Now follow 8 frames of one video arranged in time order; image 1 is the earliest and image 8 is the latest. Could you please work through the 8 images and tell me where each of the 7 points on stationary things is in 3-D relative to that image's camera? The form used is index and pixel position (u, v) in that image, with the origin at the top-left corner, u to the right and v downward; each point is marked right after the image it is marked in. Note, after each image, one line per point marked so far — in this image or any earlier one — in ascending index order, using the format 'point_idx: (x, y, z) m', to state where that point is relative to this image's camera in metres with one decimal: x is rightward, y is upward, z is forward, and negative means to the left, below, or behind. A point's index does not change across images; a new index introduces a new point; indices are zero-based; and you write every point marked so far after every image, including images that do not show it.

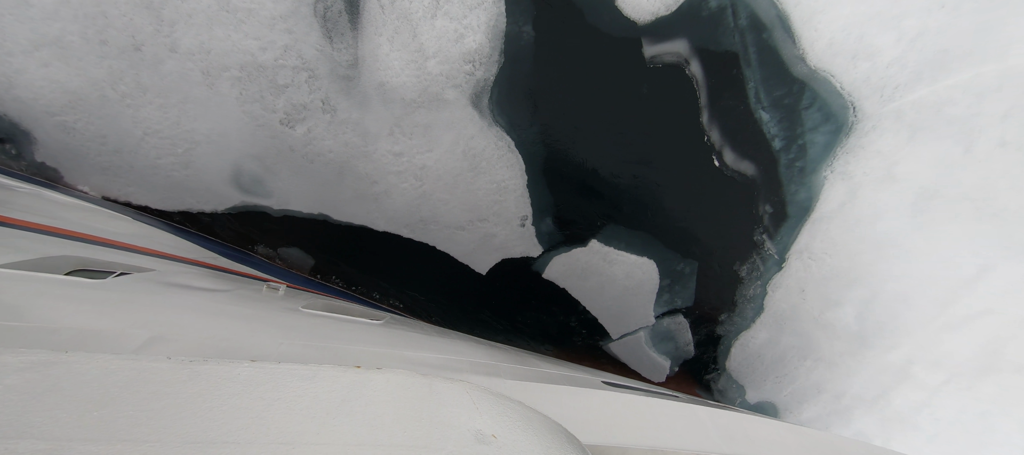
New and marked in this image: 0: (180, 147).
0: (-2.8, +0.7, +3.7) m
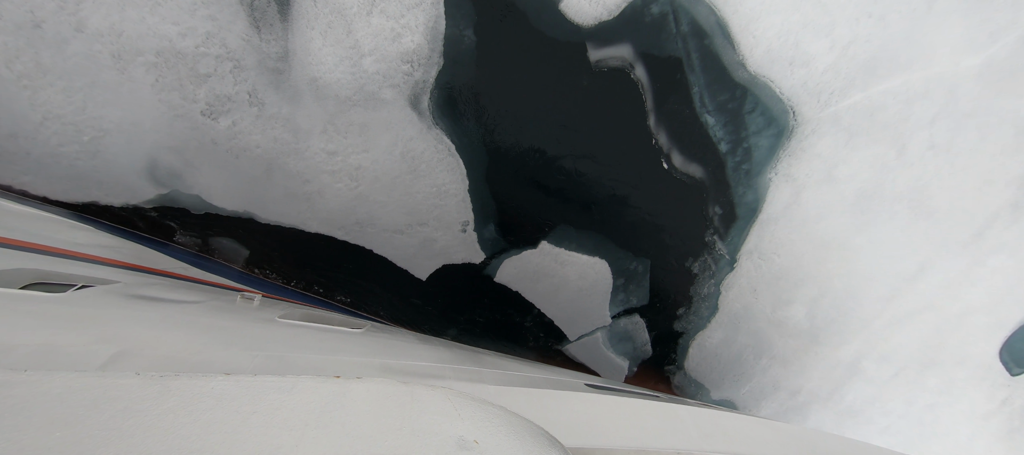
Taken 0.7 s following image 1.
0: (-3.1, +0.7, +3.3) m
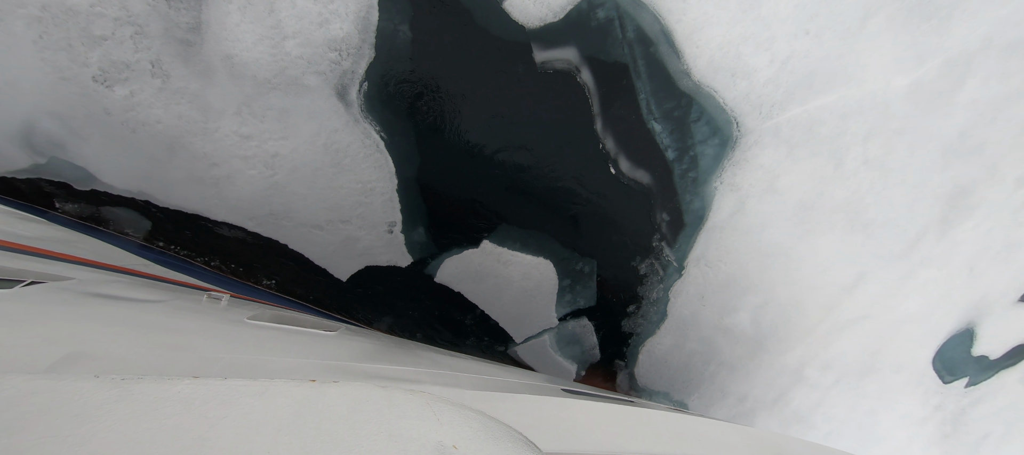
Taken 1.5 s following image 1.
0: (-3.3, +0.9, +2.6) m
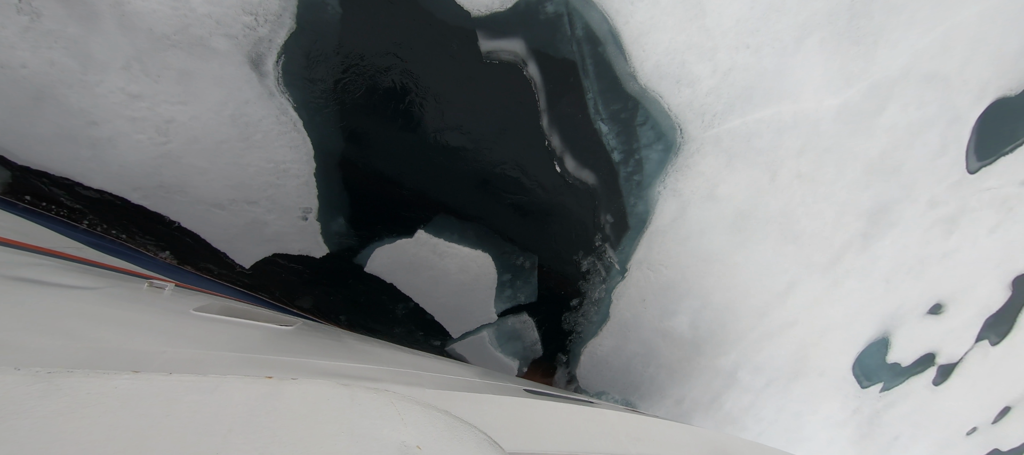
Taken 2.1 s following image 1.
0: (-3.5, +1.1, +1.9) m
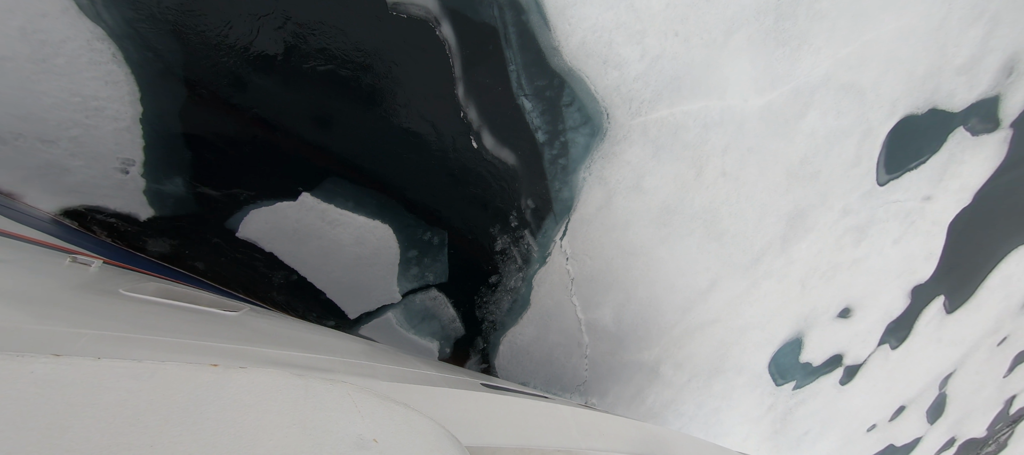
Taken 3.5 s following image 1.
0: (-3.5, +1.2, +0.7) m
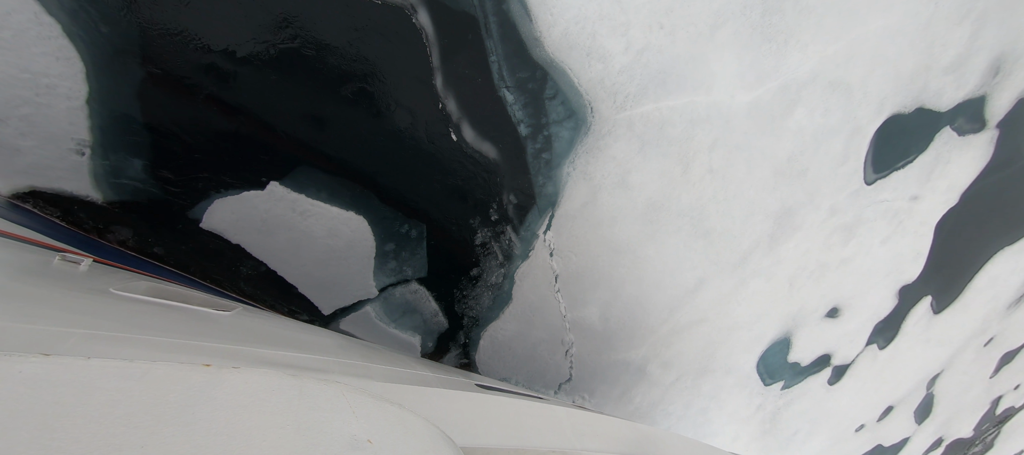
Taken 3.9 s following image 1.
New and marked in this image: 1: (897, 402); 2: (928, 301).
0: (-2.4, +0.5, +4.0) m
1: (+4.3, -1.9, +5.0) m
2: (+4.1, -0.7, +4.4) m
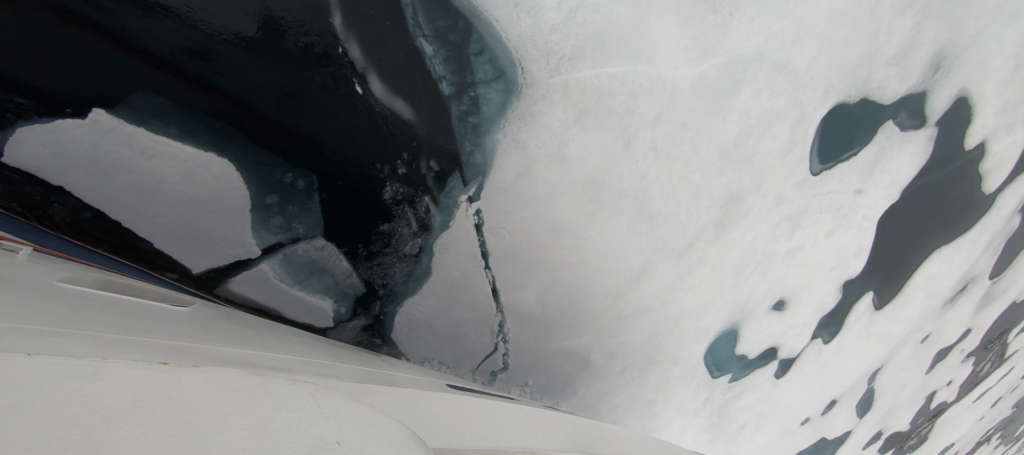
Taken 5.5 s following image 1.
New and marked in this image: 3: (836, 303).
0: (-2.7, +0.6, +3.7) m
1: (+3.9, -2.0, +5.2) m
2: (+3.8, -0.7, +4.6) m
3: (+3.3, -0.8, +4.5) m
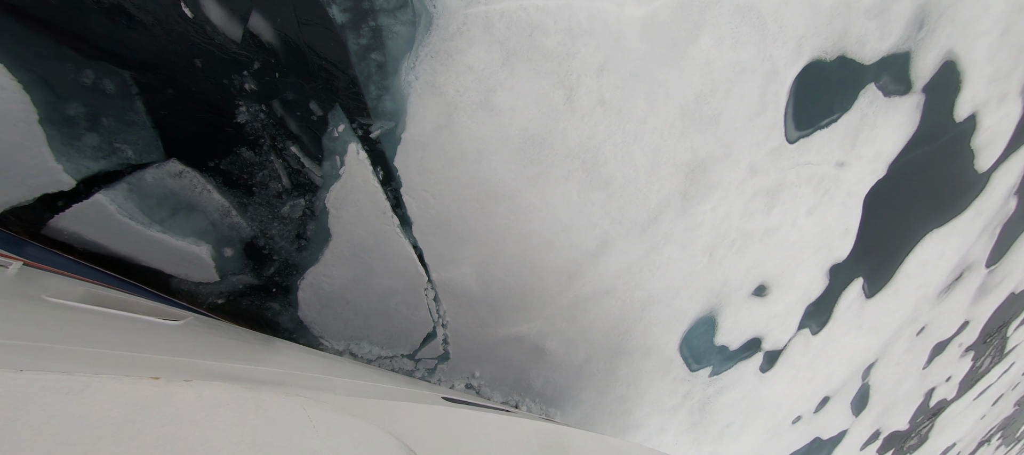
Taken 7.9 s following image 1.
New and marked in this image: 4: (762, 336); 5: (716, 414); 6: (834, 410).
0: (-2.8, +0.6, +3.7) m
1: (+3.8, -2.0, +5.1) m
2: (+3.7, -0.7, +4.5) m
3: (+3.2, -0.8, +4.4) m
4: (+2.7, -1.2, +4.4) m
5: (+2.2, -2.1, +4.6) m
6: (+3.9, -2.2, +5.3) m
